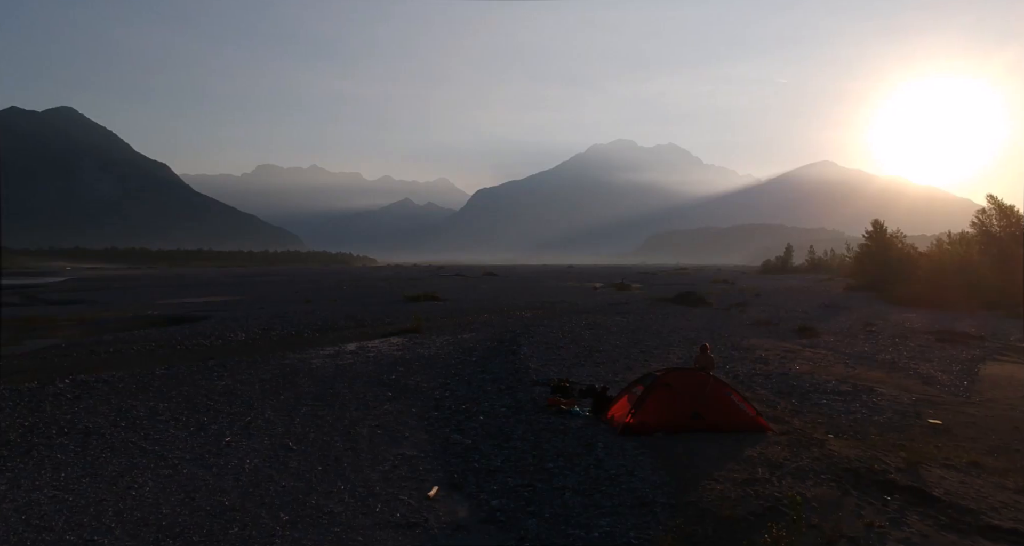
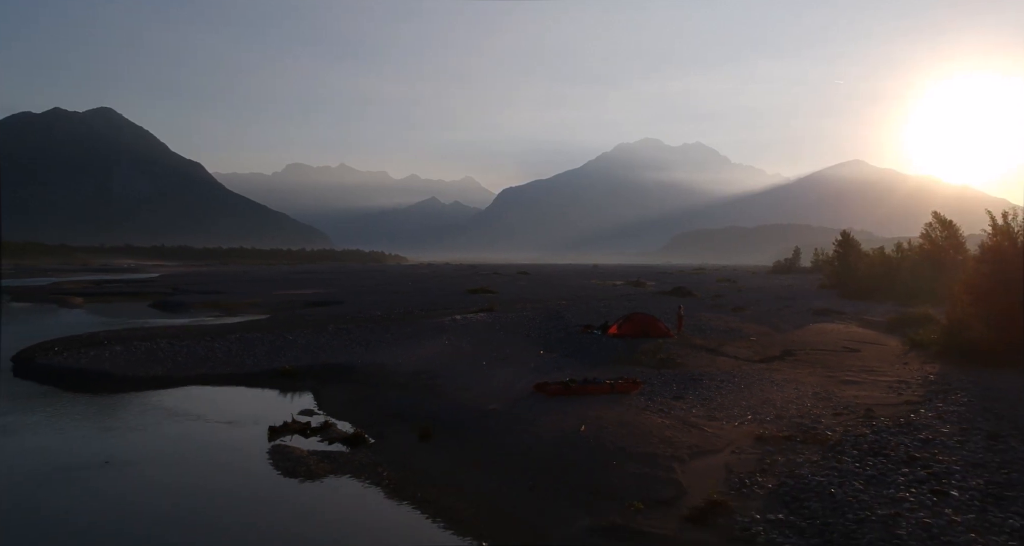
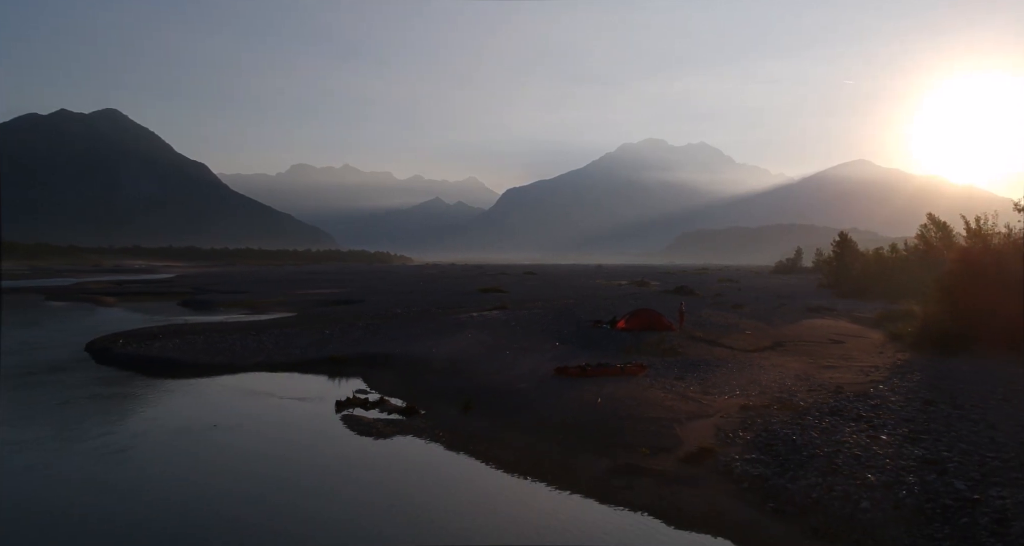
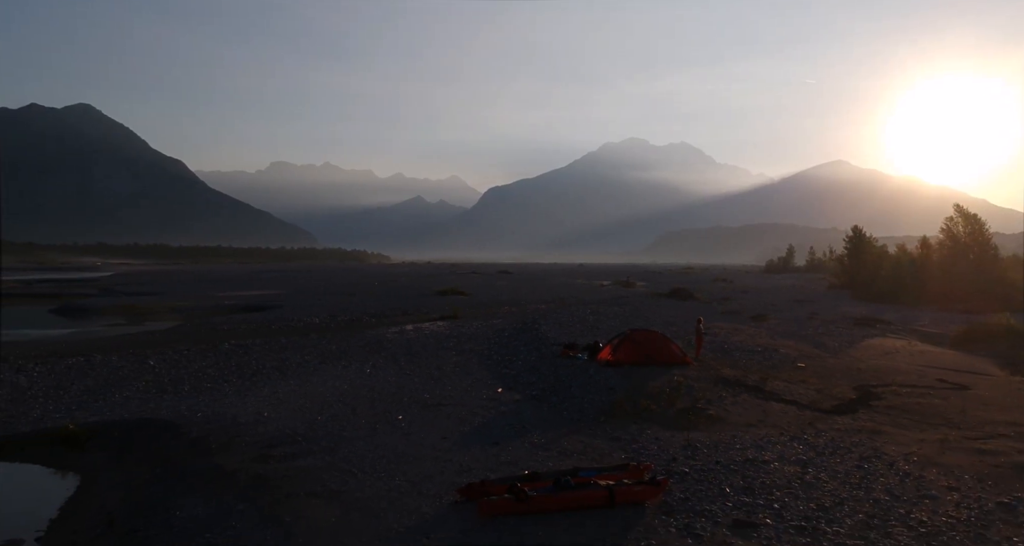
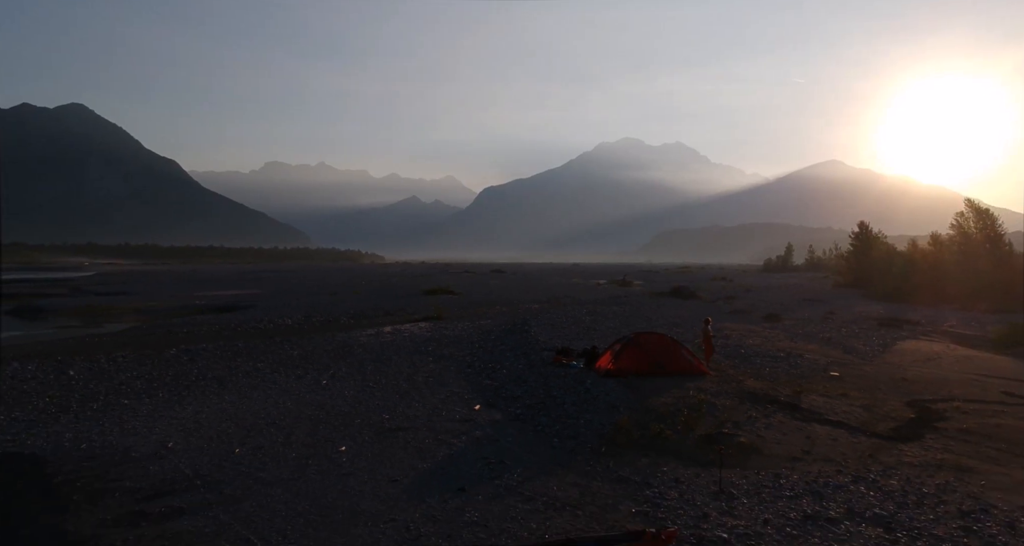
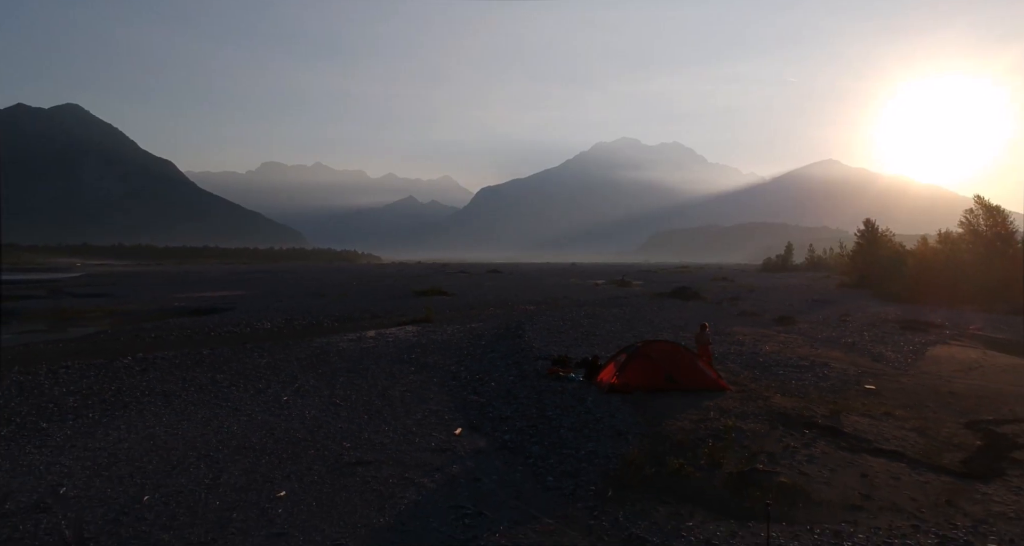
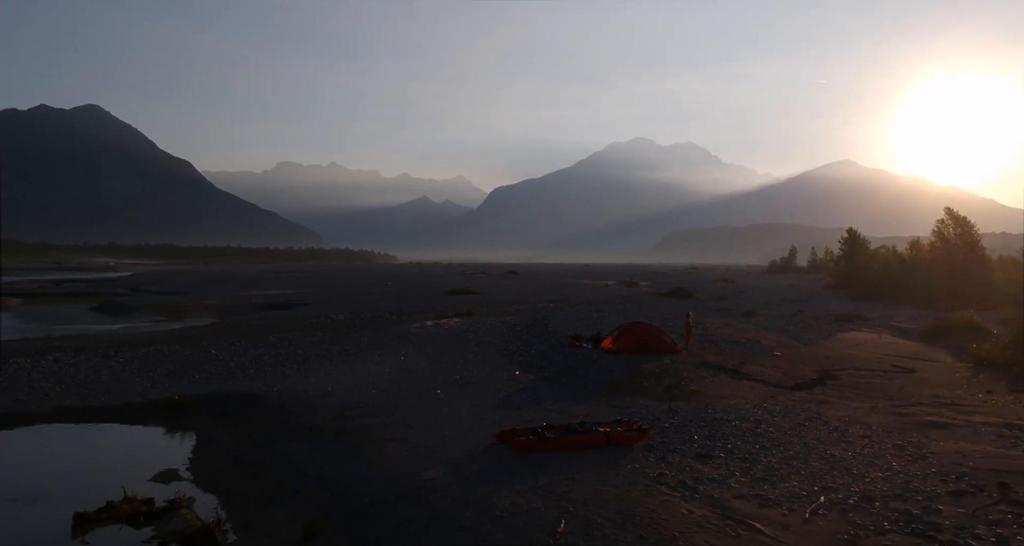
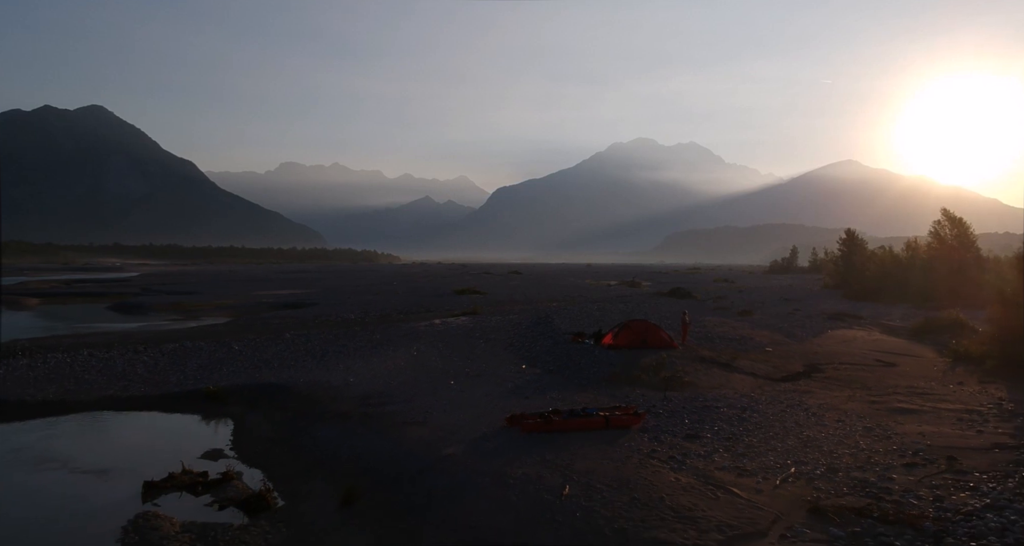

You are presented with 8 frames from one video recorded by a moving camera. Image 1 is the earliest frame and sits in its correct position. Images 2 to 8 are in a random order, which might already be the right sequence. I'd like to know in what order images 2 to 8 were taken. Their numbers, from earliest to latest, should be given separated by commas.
6, 5, 4, 7, 8, 2, 3
